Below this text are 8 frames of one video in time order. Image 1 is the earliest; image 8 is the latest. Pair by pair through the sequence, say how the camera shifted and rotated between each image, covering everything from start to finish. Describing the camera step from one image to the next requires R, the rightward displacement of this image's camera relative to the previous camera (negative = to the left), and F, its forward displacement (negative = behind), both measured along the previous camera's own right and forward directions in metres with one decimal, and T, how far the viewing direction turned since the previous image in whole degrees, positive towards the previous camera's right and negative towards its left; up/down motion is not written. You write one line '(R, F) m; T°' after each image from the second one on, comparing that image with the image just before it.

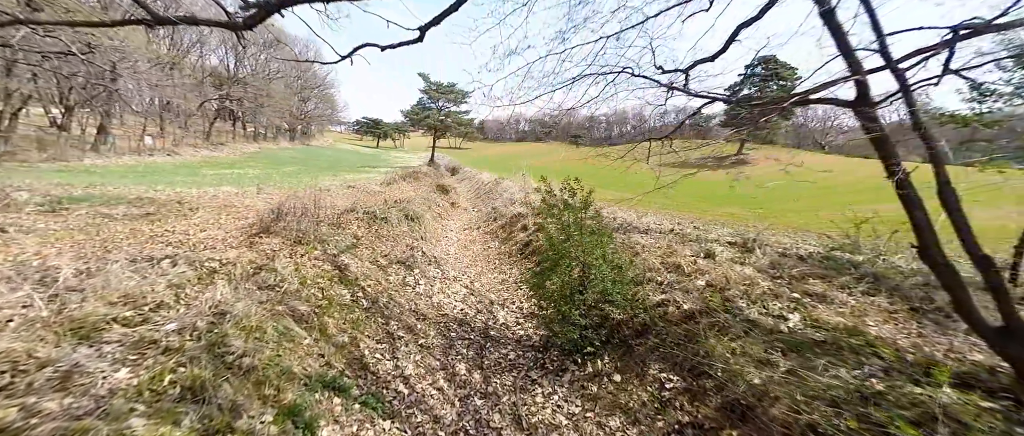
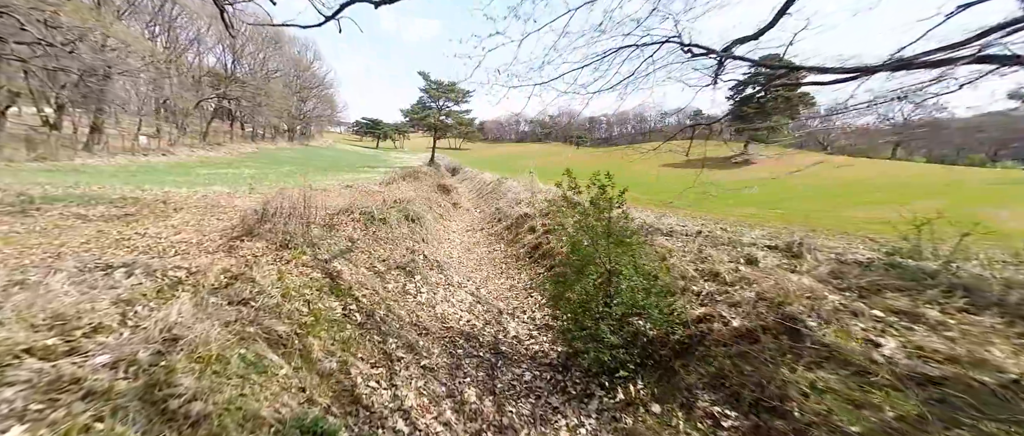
(-0.2, +0.8) m; 0°
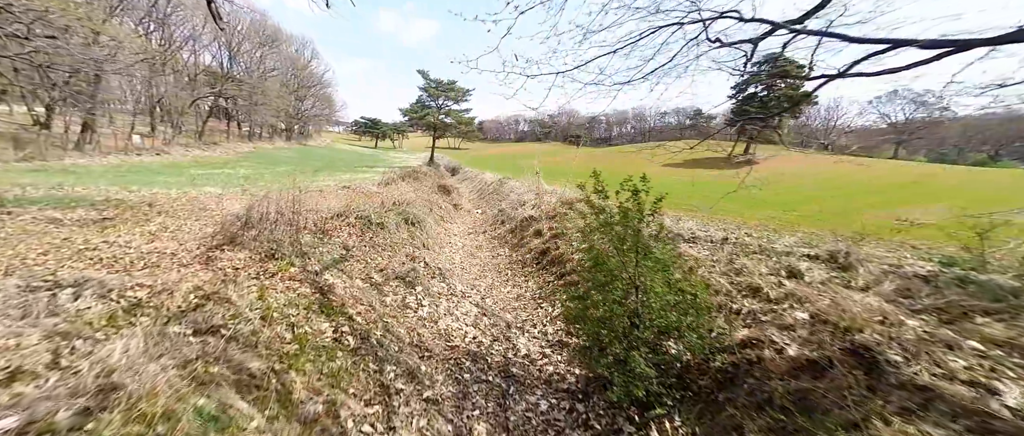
(-0.2, +0.7) m; 0°
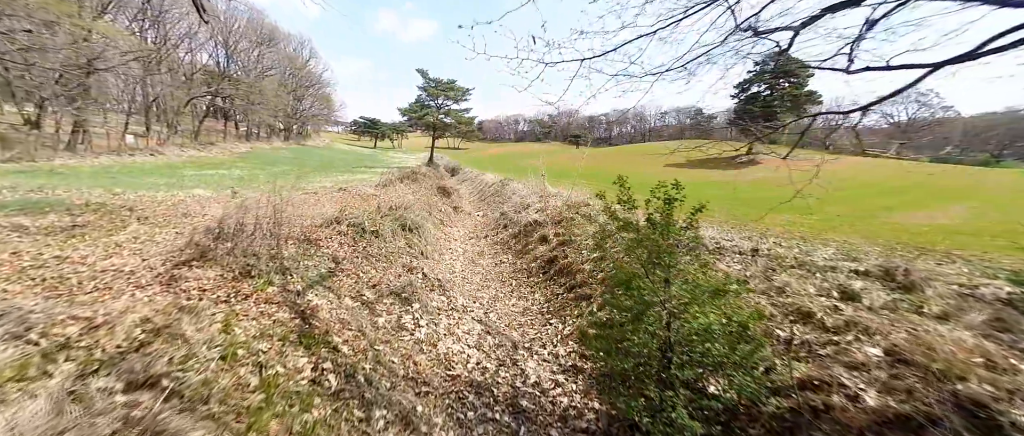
(-0.1, +0.7) m; 0°
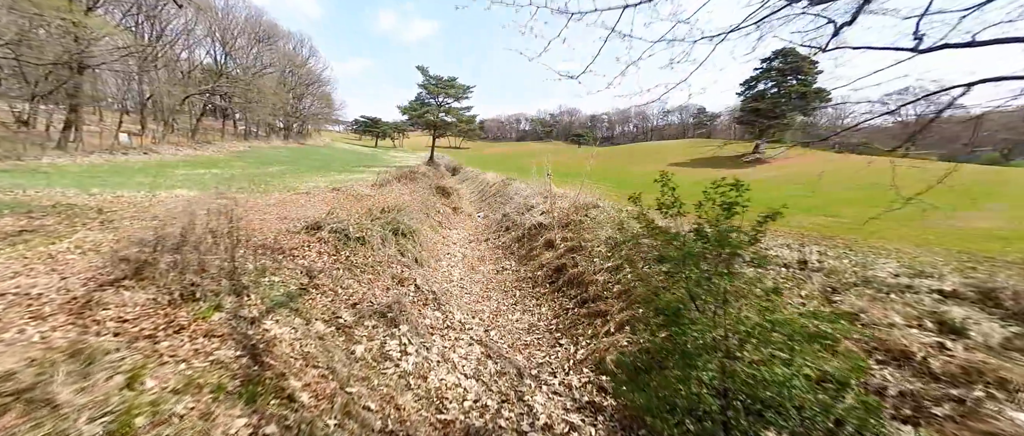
(-0.1, +1.0) m; 0°
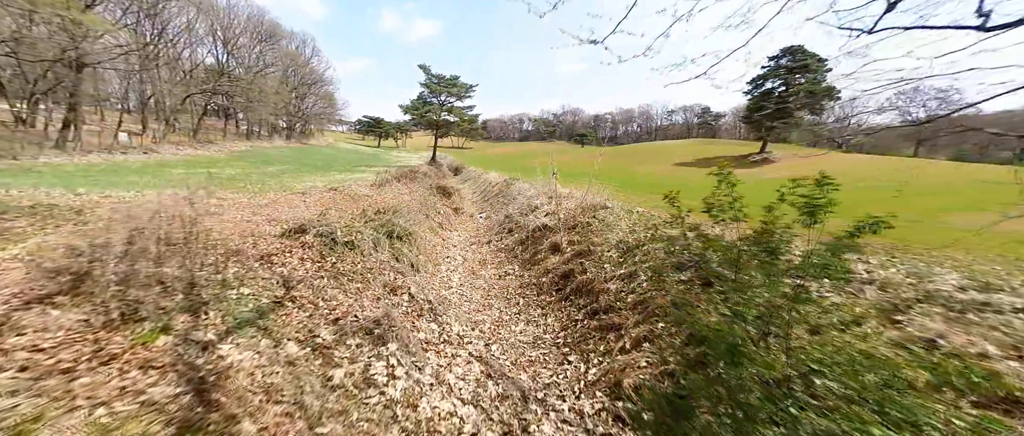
(0.0, +0.7) m; 0°
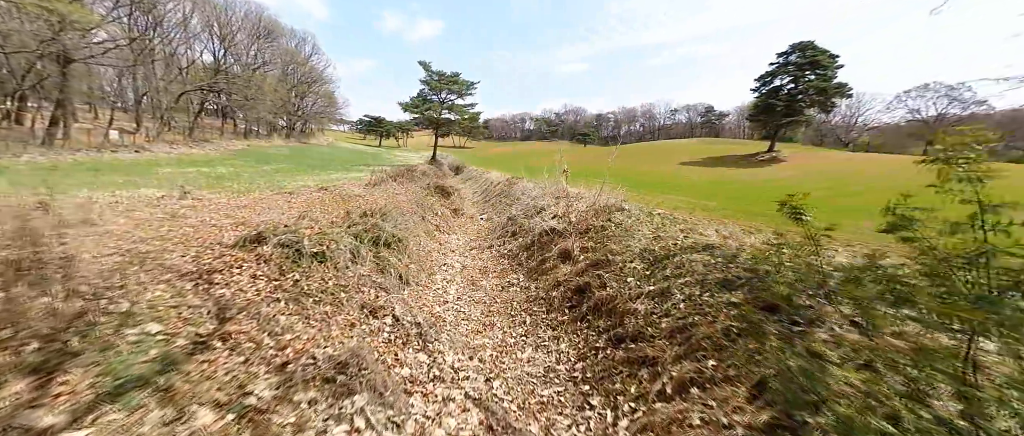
(-0.1, +1.2) m; 0°
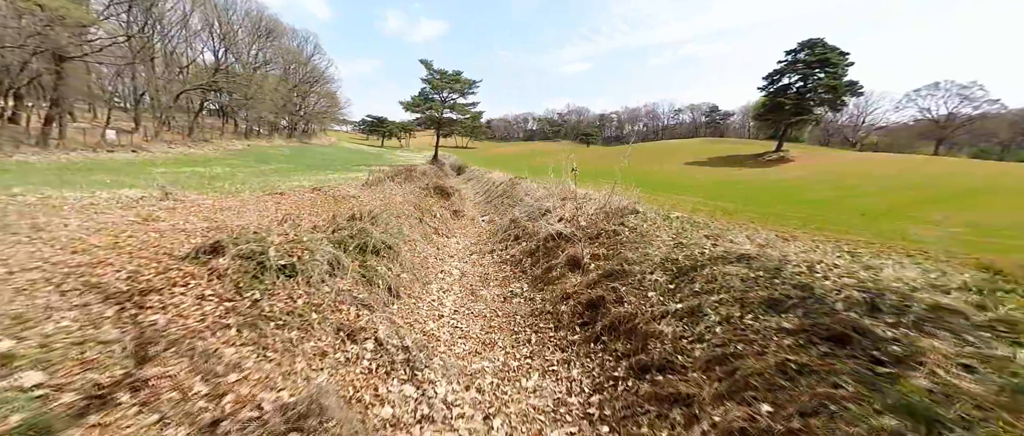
(0.0, +0.8) m; 0°
